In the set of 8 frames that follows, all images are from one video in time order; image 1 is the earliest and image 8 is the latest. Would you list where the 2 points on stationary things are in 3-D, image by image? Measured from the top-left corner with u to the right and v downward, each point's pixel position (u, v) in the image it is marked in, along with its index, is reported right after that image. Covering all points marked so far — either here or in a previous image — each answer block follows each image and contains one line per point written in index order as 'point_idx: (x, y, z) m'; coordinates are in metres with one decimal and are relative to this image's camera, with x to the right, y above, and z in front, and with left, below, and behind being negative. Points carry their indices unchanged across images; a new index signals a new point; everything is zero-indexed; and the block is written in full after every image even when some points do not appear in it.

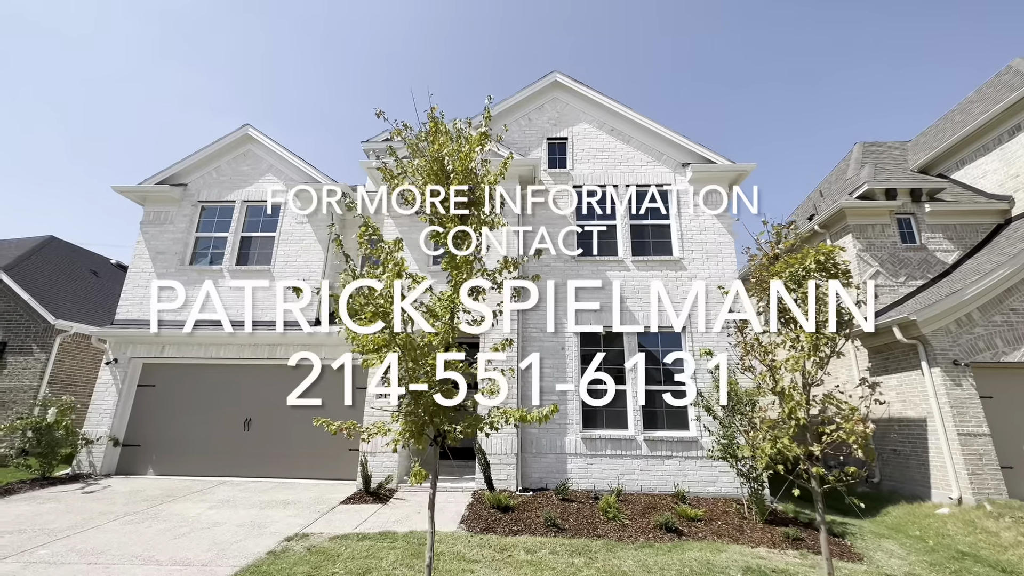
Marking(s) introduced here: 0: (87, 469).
0: (-9.1, -3.9, +9.6) m
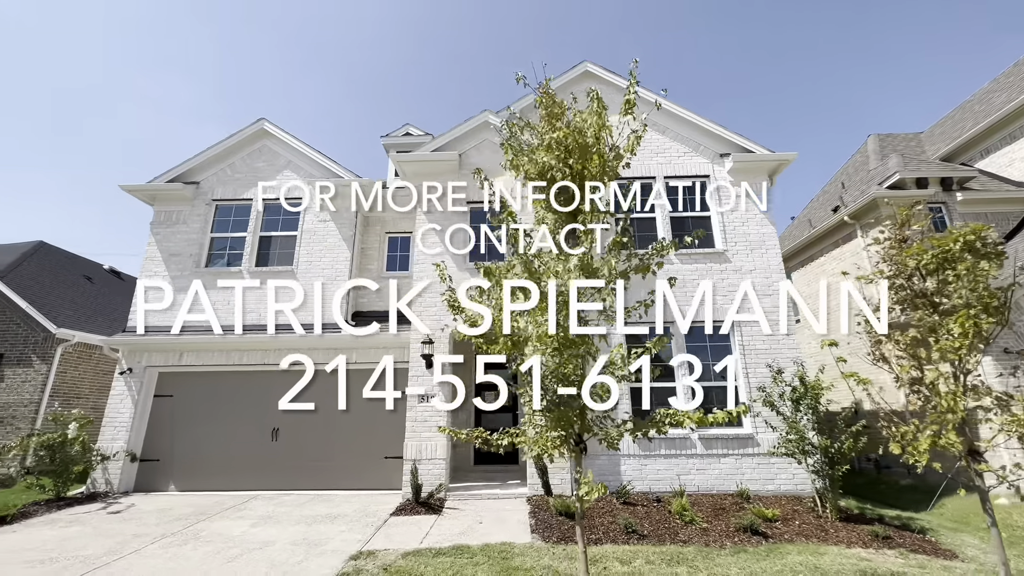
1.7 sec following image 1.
0: (-8.2, -4.0, +9.0) m
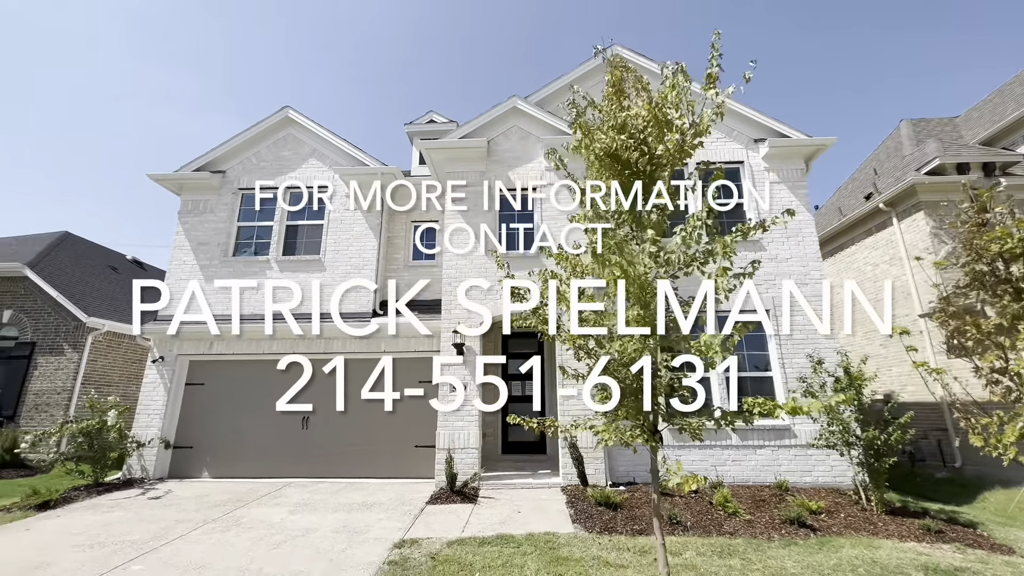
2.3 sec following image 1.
0: (-7.6, -3.8, +9.1) m
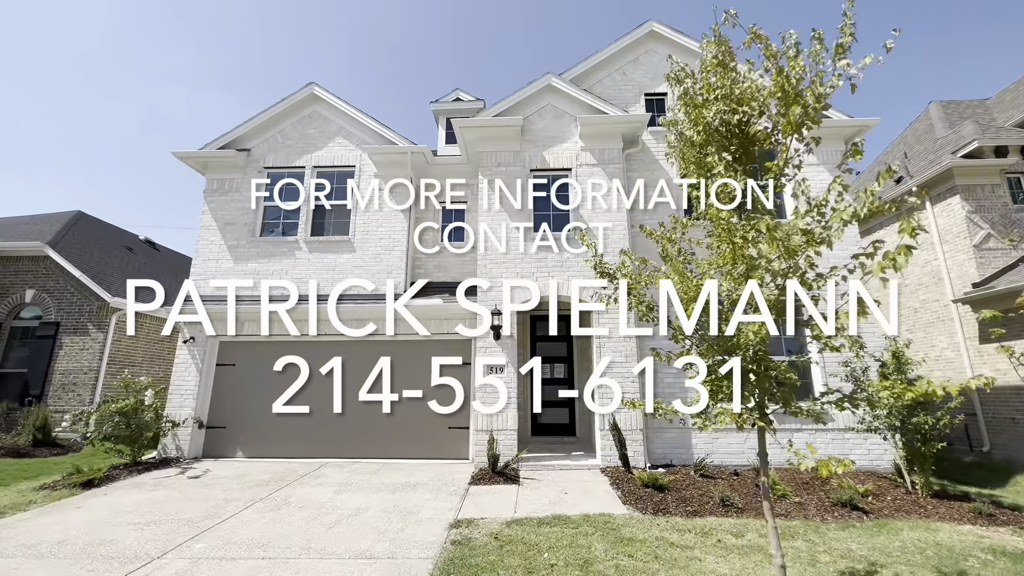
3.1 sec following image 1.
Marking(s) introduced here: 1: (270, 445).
0: (-6.9, -3.4, +9.1) m
1: (-5.1, -3.3, +9.4) m
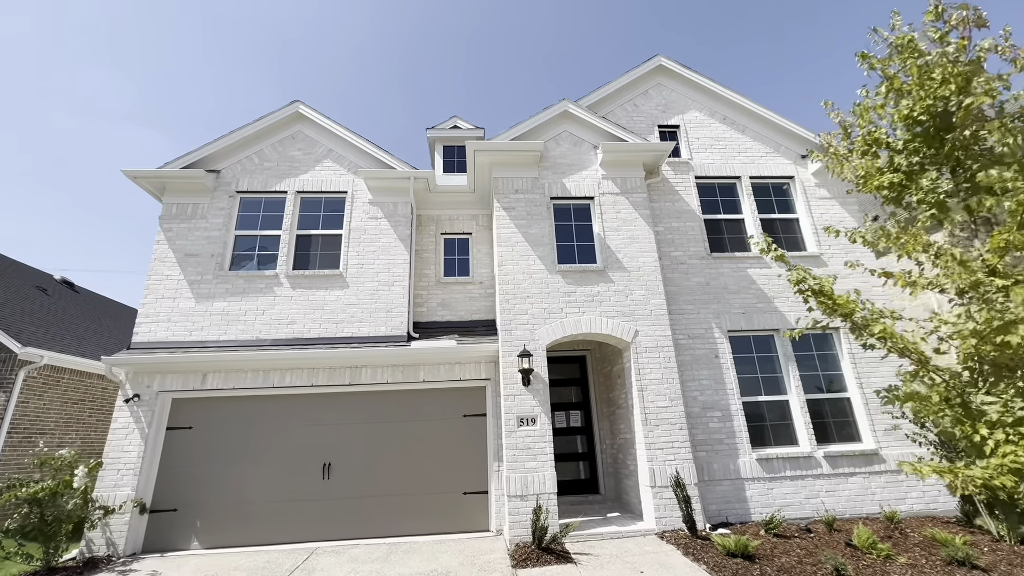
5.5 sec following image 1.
0: (-6.4, -4.1, +7.0) m
1: (-4.6, -4.0, +7.4) m
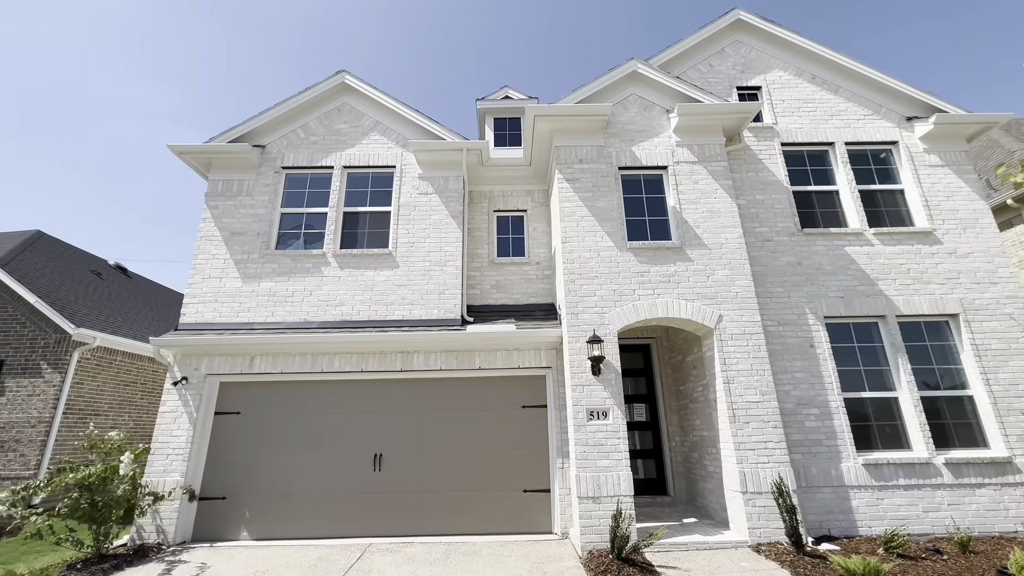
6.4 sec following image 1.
0: (-5.4, -3.7, +6.7) m
1: (-3.5, -3.7, +7.0) m
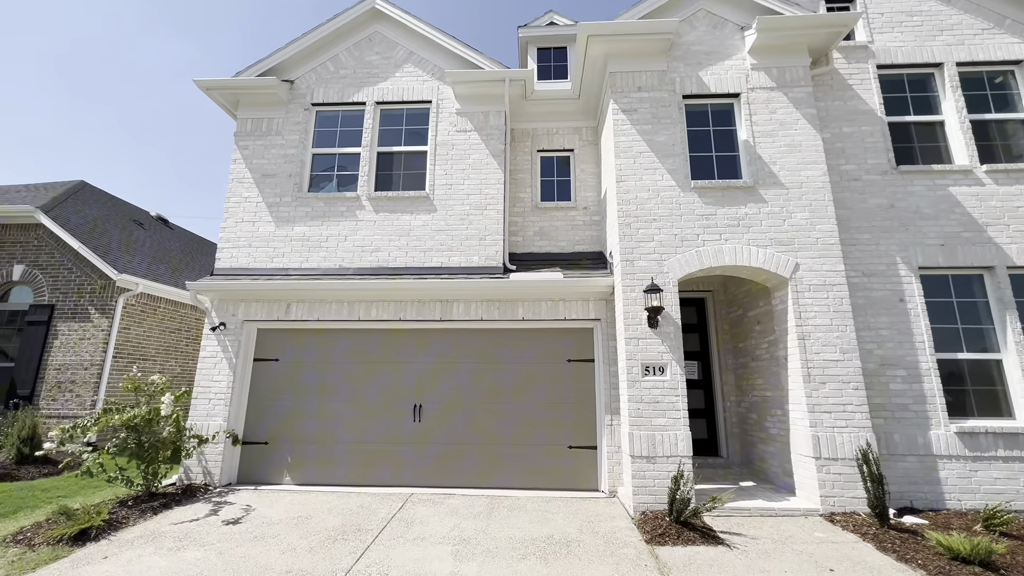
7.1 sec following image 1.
0: (-4.7, -2.9, +6.8) m
1: (-2.9, -2.8, +7.0) m
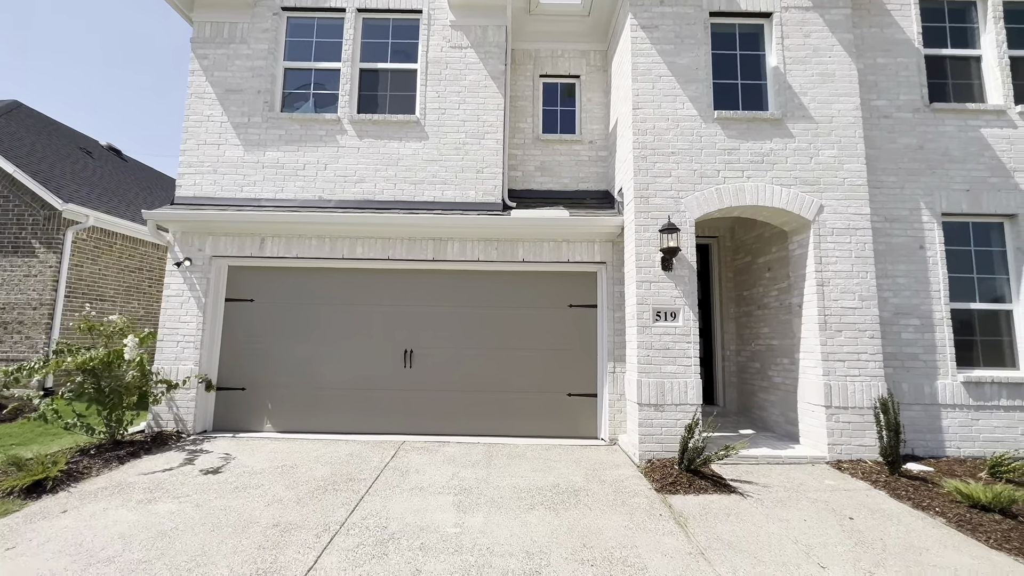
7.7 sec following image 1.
0: (-4.7, -1.9, +6.2) m
1: (-2.9, -1.9, +6.5) m
